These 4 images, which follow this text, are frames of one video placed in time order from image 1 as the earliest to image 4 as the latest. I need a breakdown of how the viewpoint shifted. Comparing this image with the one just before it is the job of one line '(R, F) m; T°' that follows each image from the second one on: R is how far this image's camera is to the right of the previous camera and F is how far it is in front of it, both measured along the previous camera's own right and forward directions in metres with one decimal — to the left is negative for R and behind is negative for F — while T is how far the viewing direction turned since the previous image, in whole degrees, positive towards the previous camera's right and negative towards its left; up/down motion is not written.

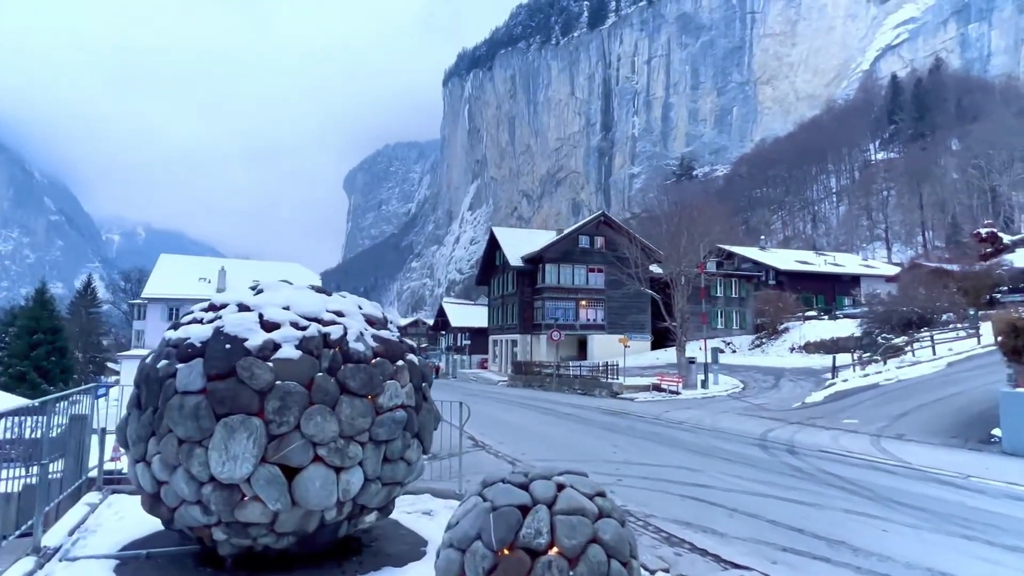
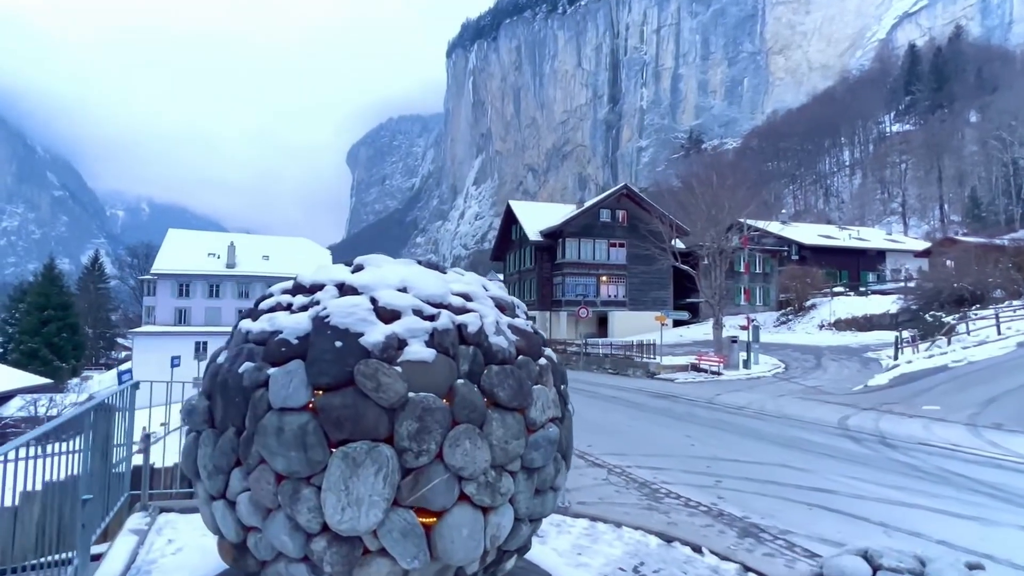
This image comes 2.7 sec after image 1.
(-1.2, +1.2) m; 0°
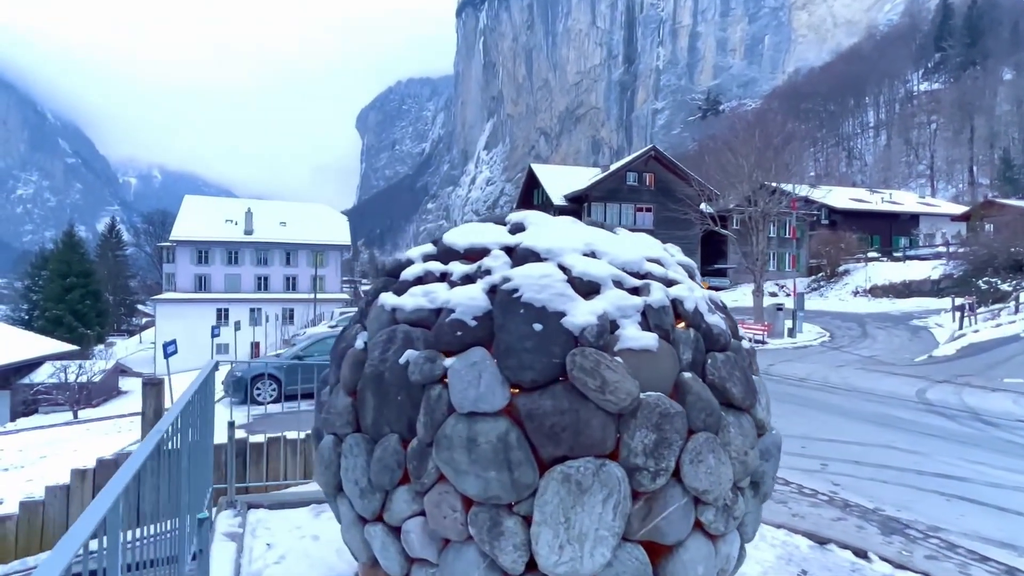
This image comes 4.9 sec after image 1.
(-1.0, +0.7) m; -1°
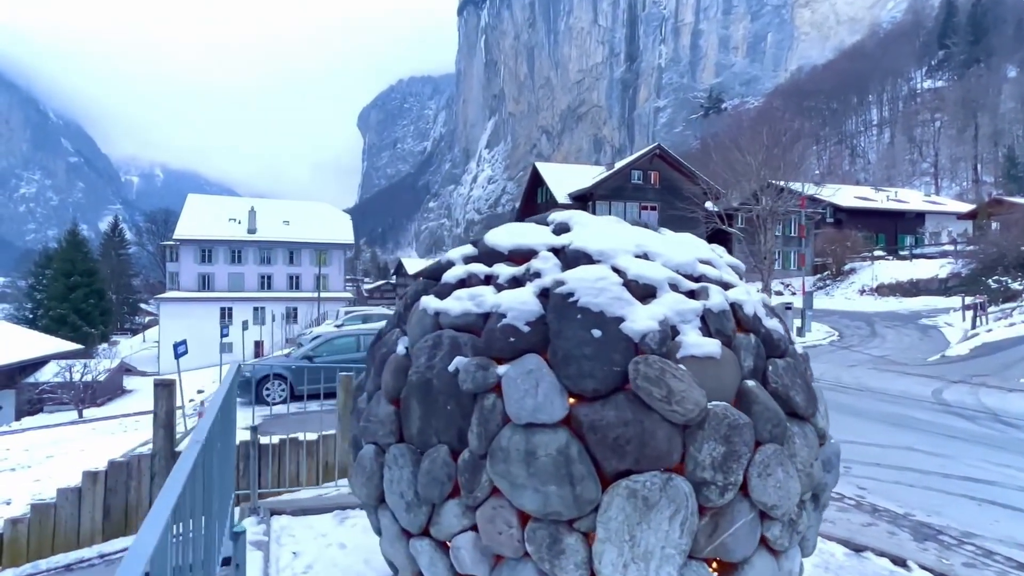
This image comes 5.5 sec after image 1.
(-0.2, +0.1) m; 0°
